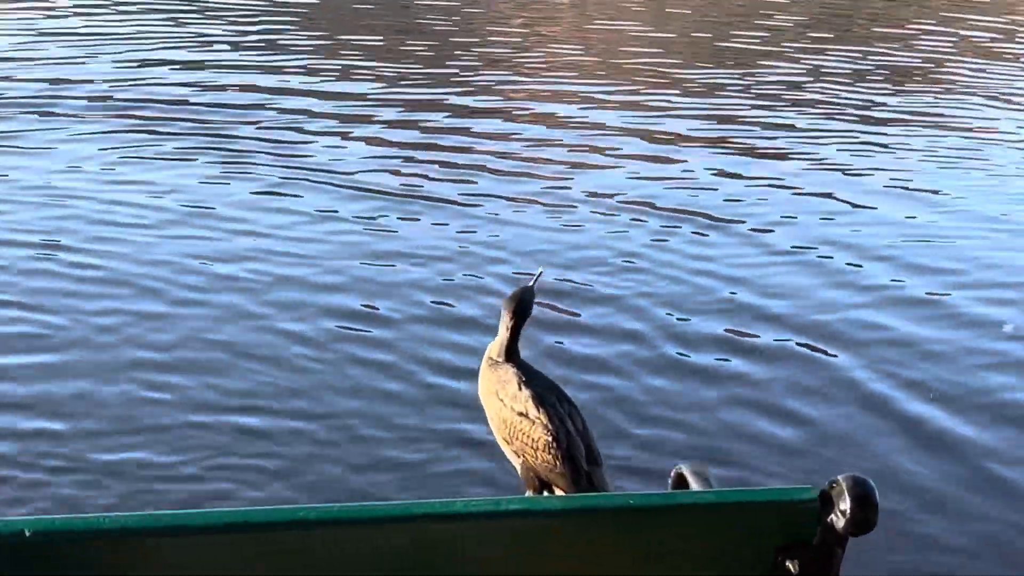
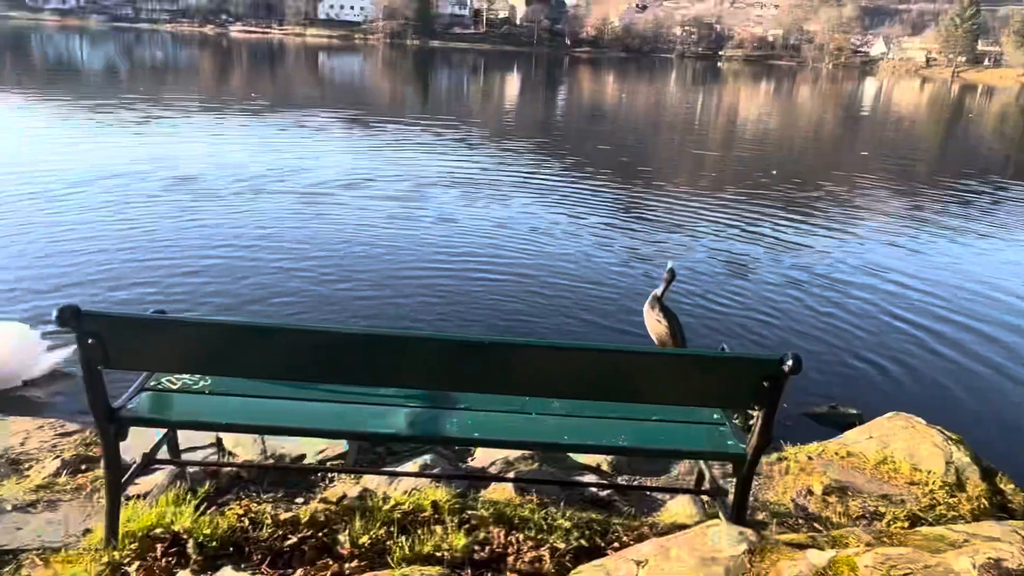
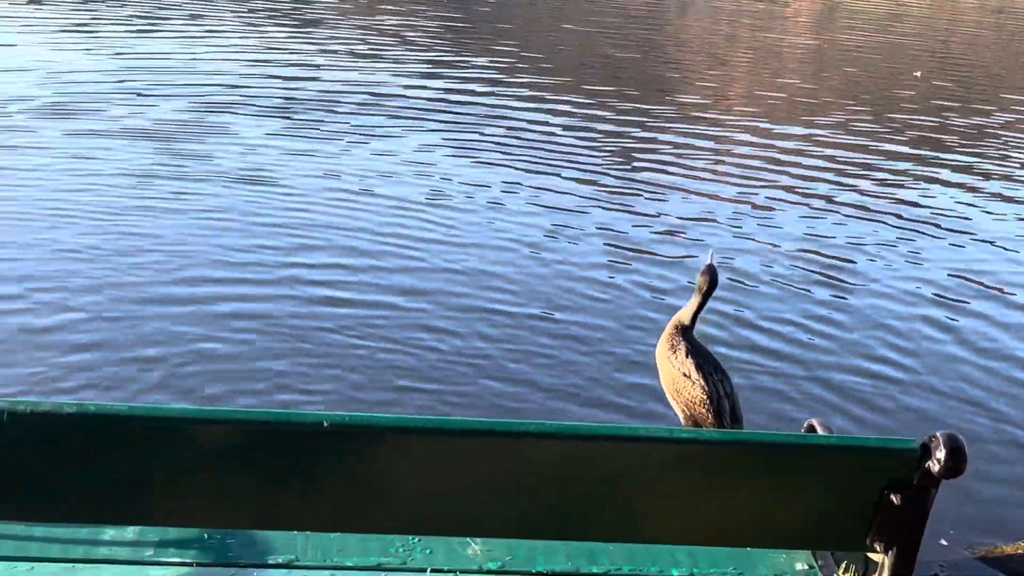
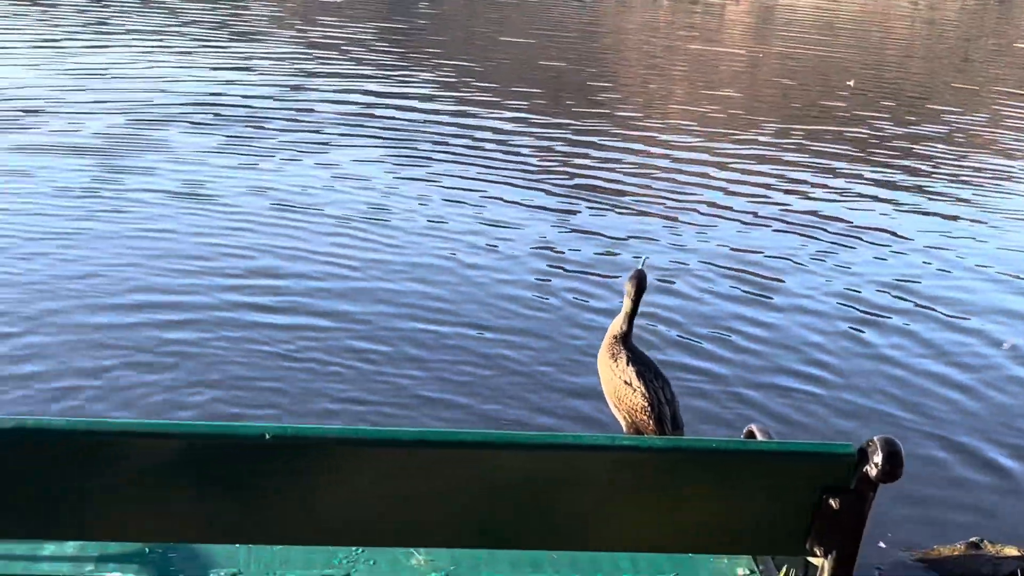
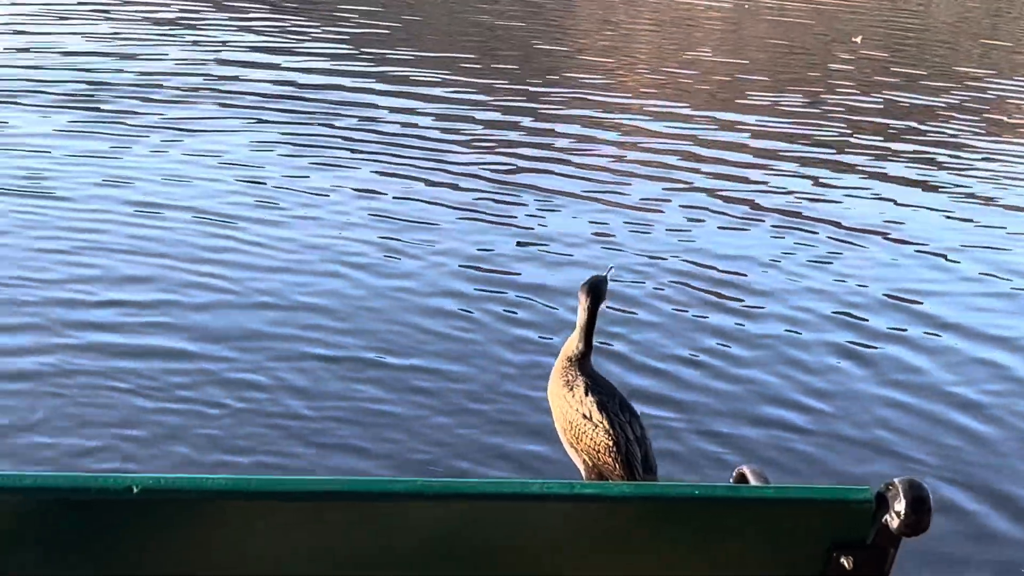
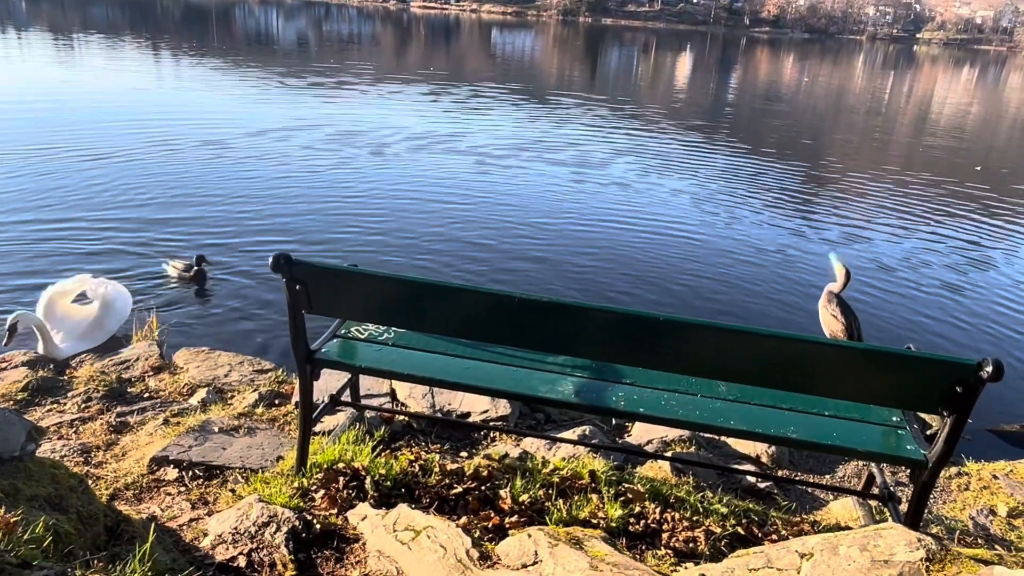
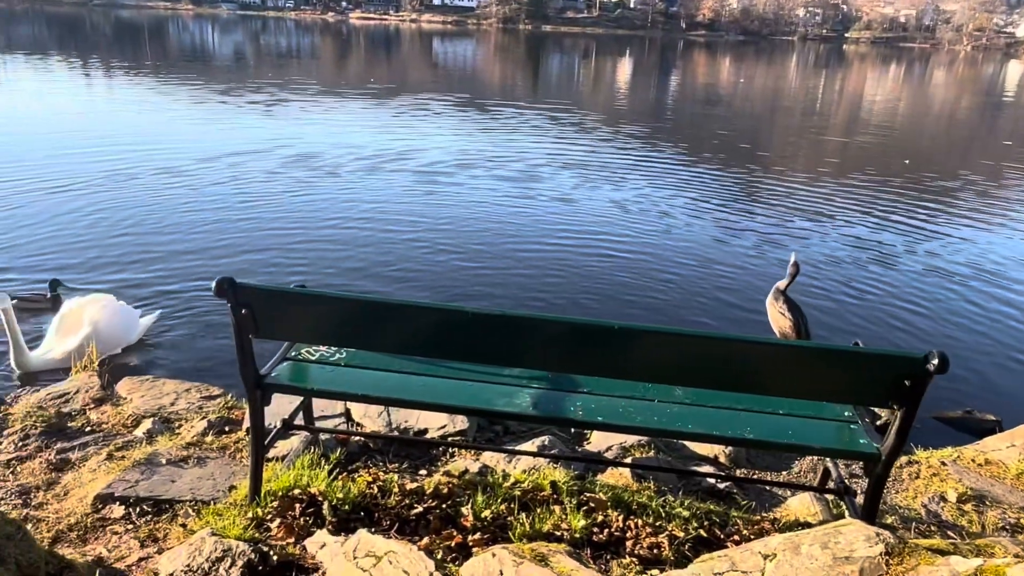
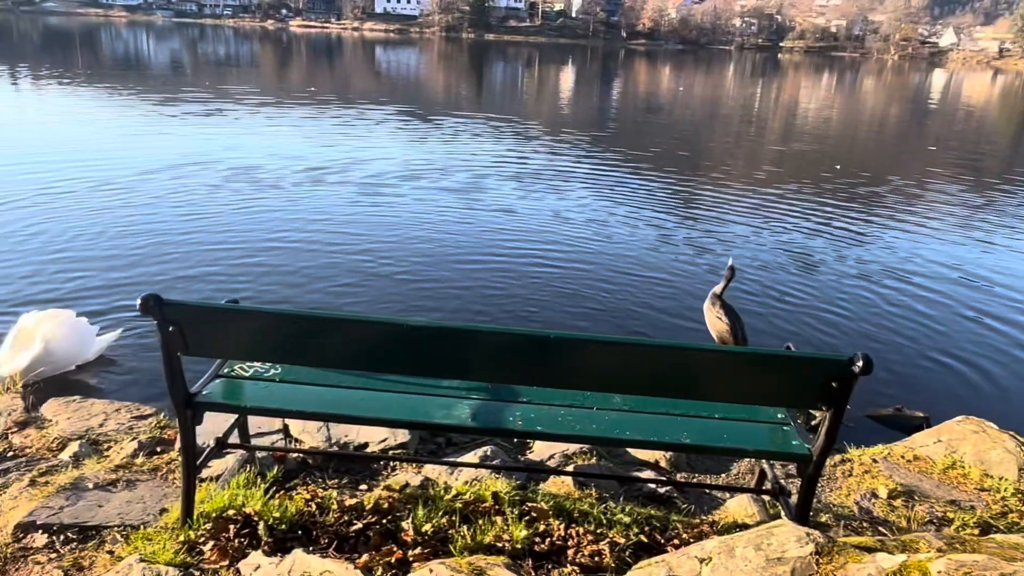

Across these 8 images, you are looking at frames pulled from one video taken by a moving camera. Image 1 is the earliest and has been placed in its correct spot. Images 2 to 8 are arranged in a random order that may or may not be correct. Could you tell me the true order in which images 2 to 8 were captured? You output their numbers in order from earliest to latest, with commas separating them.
5, 4, 3, 2, 8, 7, 6
